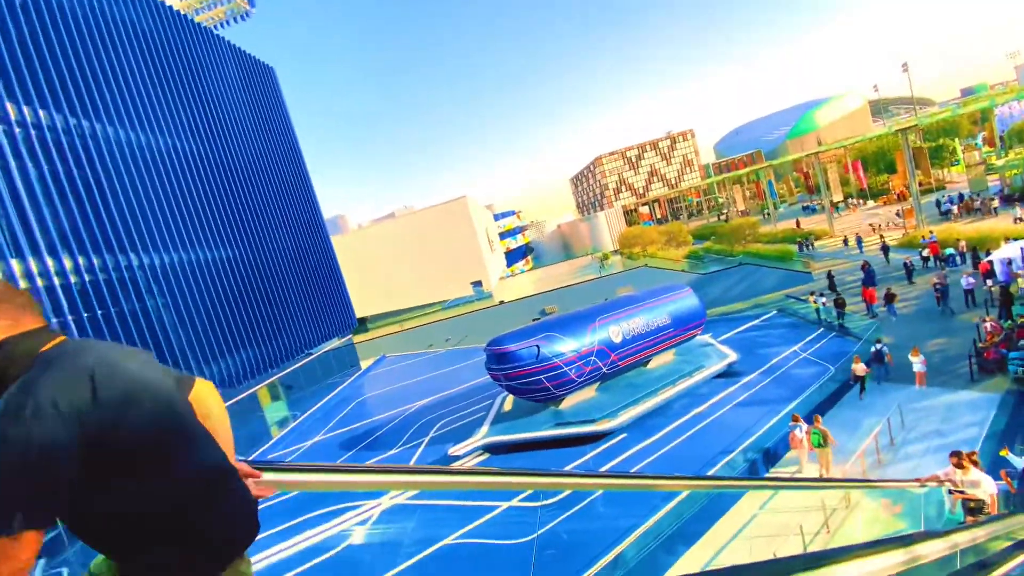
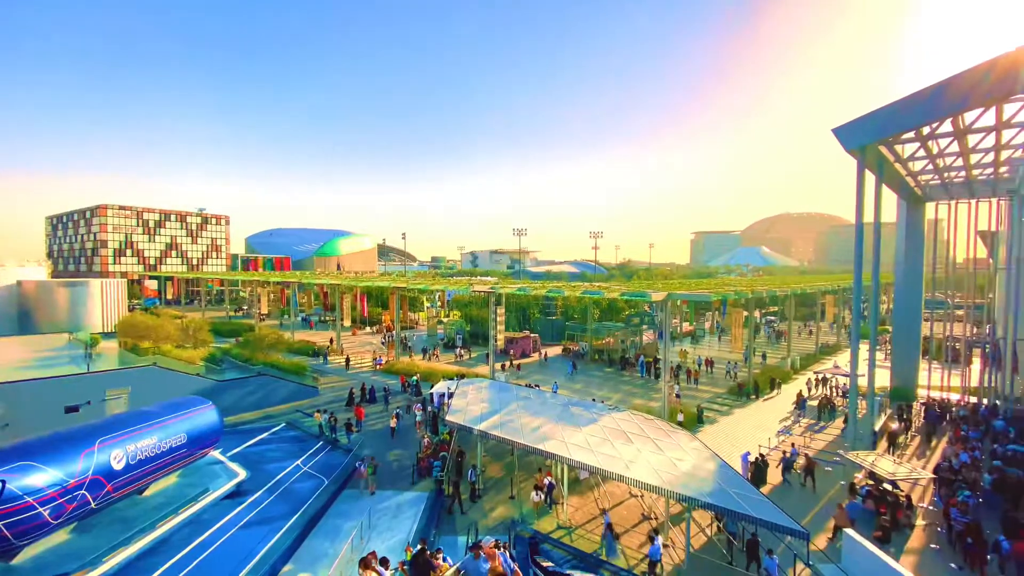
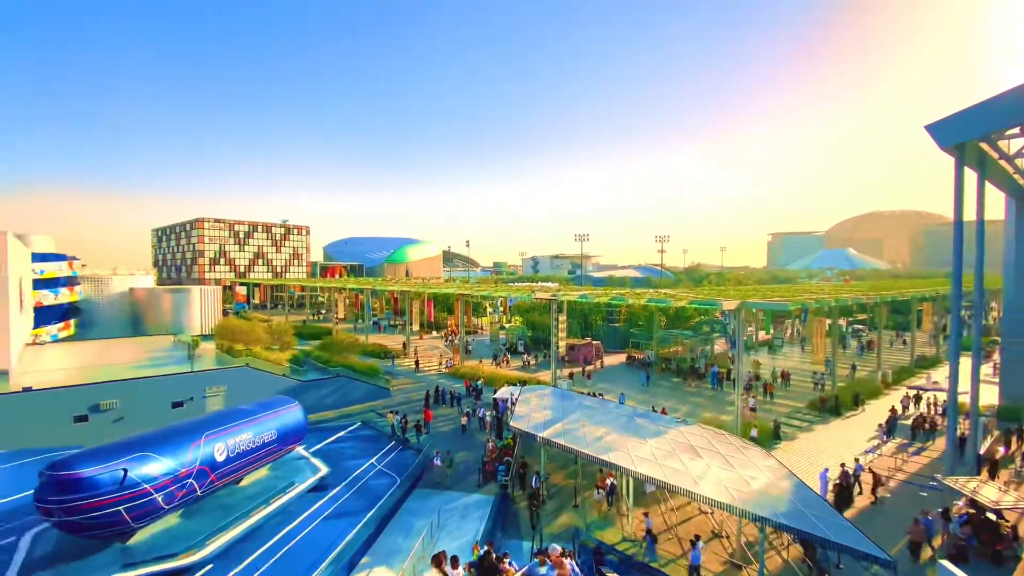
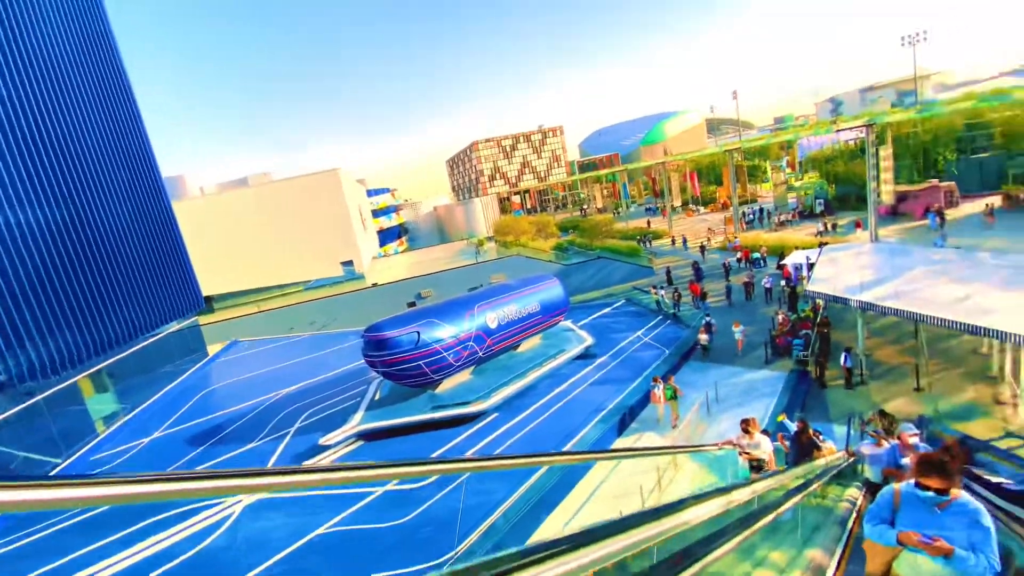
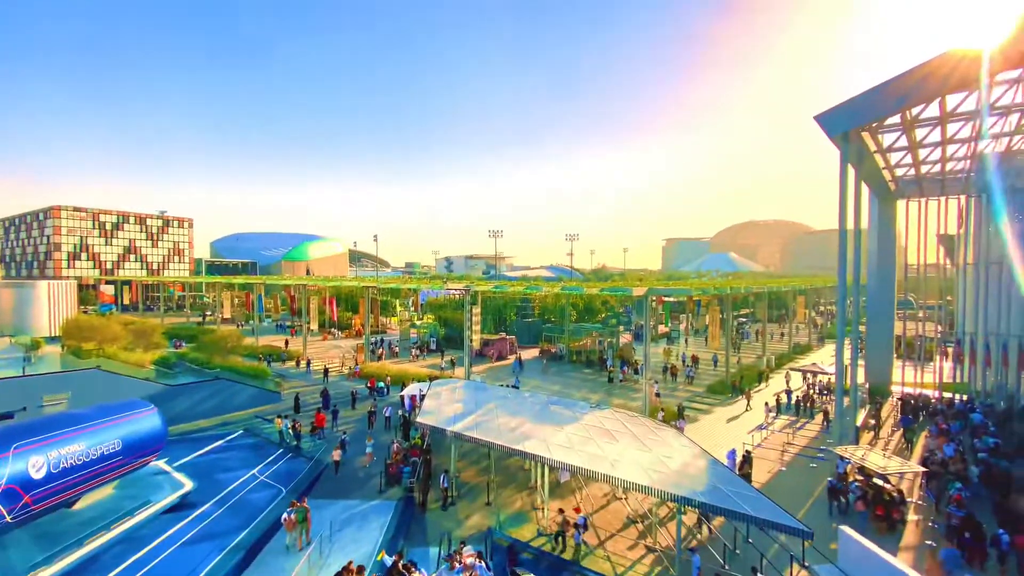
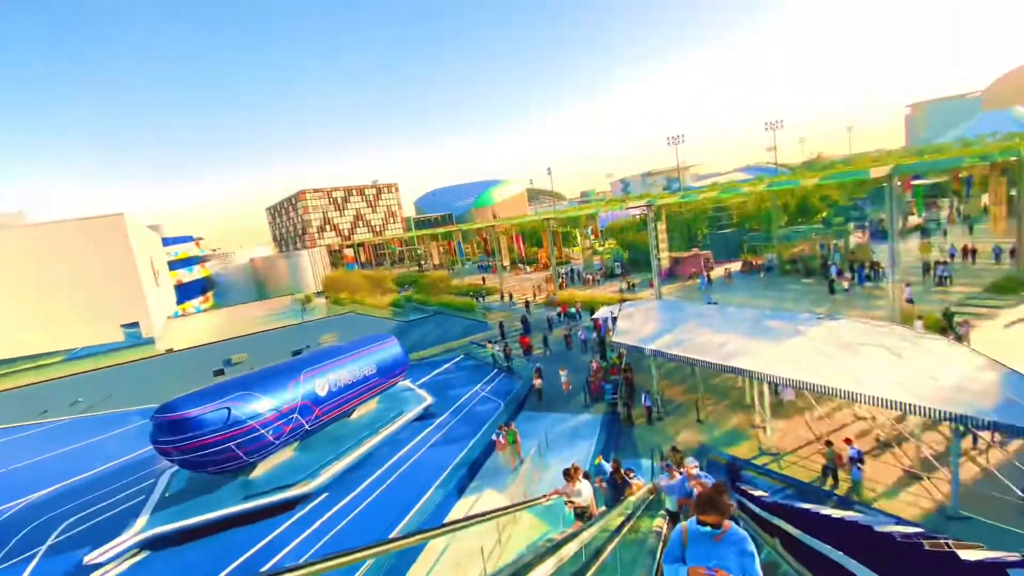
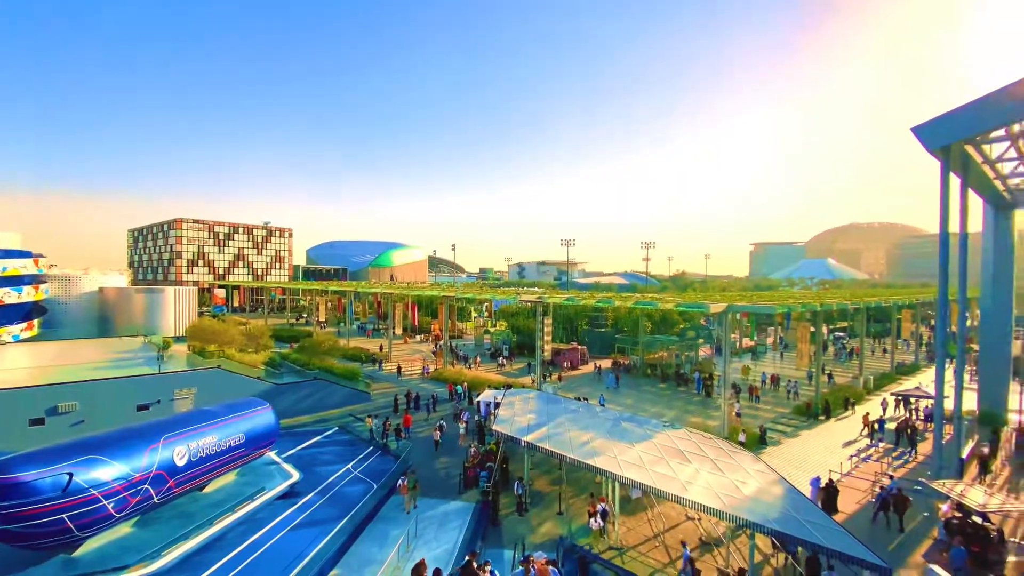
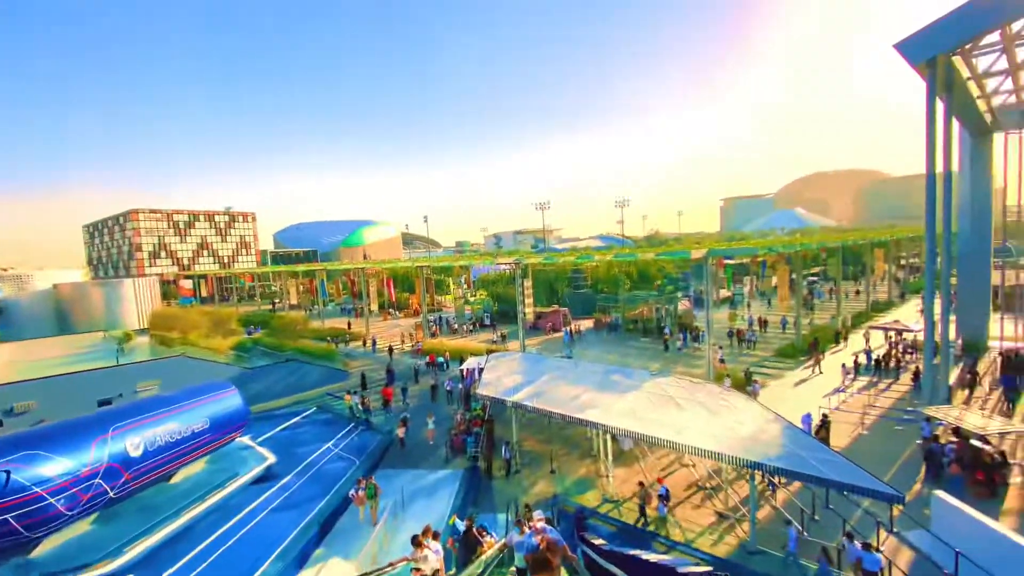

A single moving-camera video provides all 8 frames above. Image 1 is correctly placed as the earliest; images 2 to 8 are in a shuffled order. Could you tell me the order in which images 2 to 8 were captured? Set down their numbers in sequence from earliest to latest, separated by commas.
4, 6, 8, 5, 7, 2, 3
